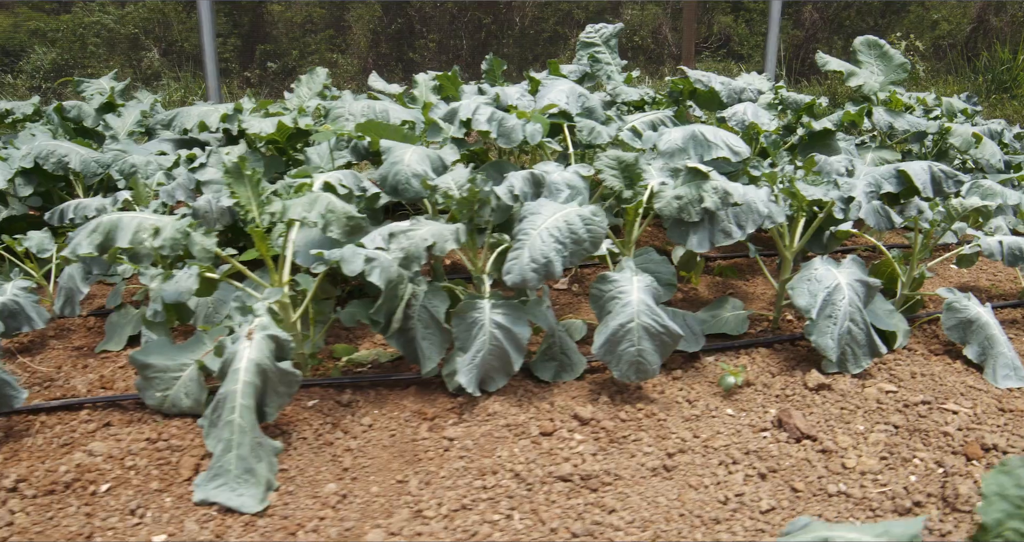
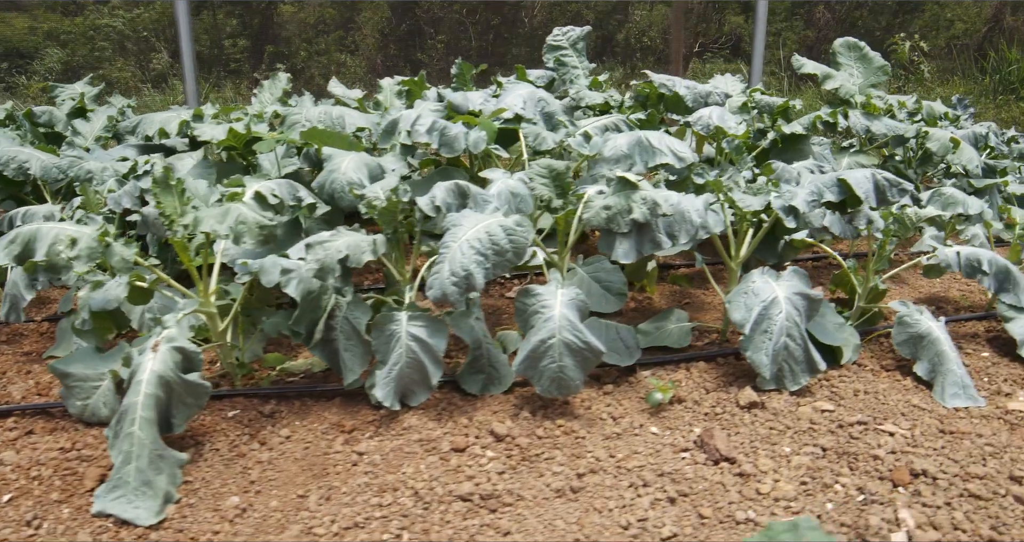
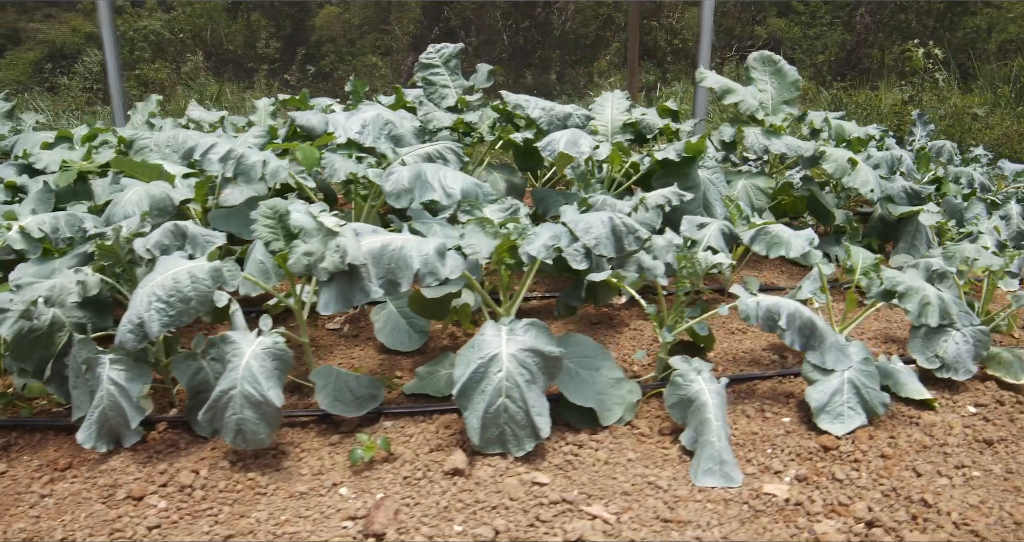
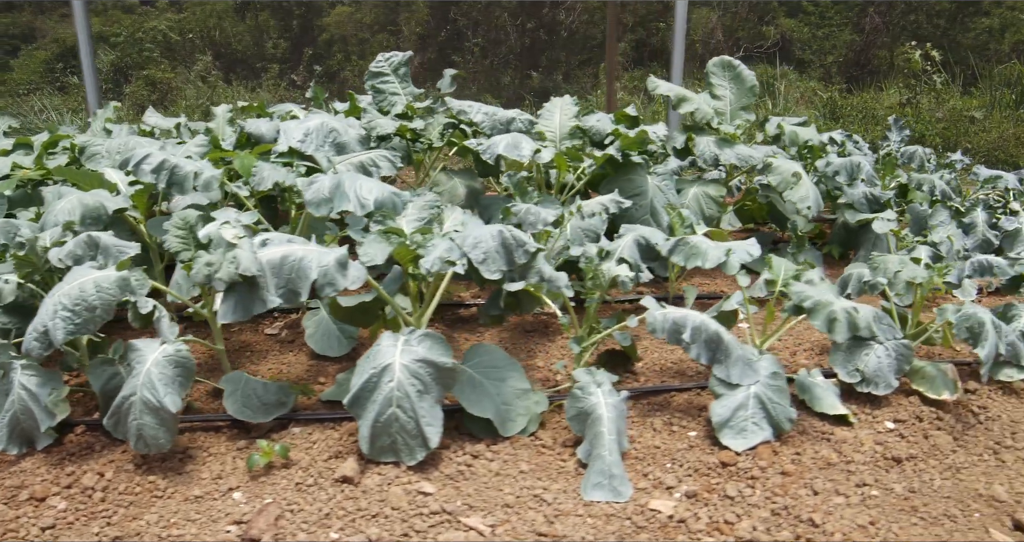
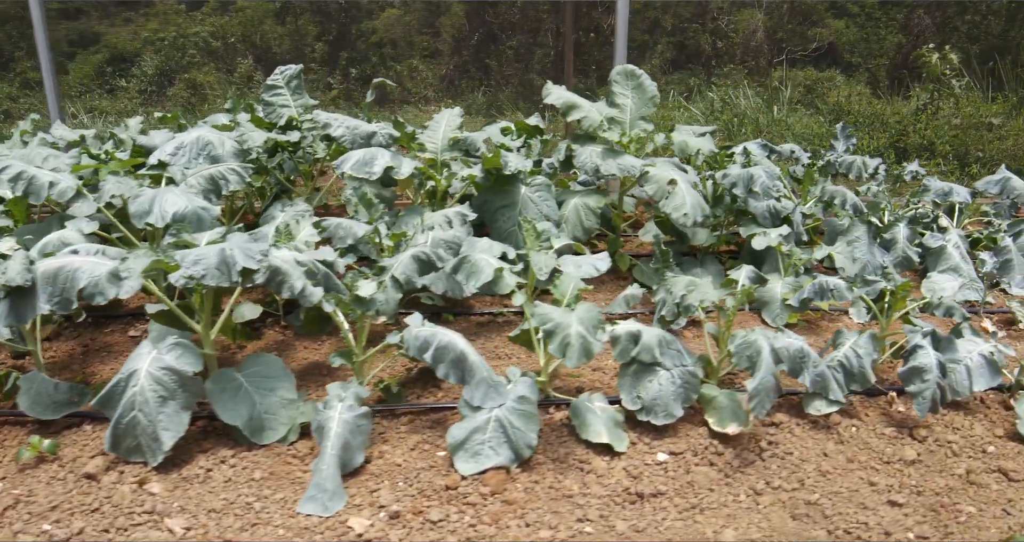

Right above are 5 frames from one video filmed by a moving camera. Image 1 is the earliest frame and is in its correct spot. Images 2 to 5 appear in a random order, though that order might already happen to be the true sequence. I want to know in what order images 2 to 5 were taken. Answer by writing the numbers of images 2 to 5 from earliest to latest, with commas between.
2, 3, 4, 5
